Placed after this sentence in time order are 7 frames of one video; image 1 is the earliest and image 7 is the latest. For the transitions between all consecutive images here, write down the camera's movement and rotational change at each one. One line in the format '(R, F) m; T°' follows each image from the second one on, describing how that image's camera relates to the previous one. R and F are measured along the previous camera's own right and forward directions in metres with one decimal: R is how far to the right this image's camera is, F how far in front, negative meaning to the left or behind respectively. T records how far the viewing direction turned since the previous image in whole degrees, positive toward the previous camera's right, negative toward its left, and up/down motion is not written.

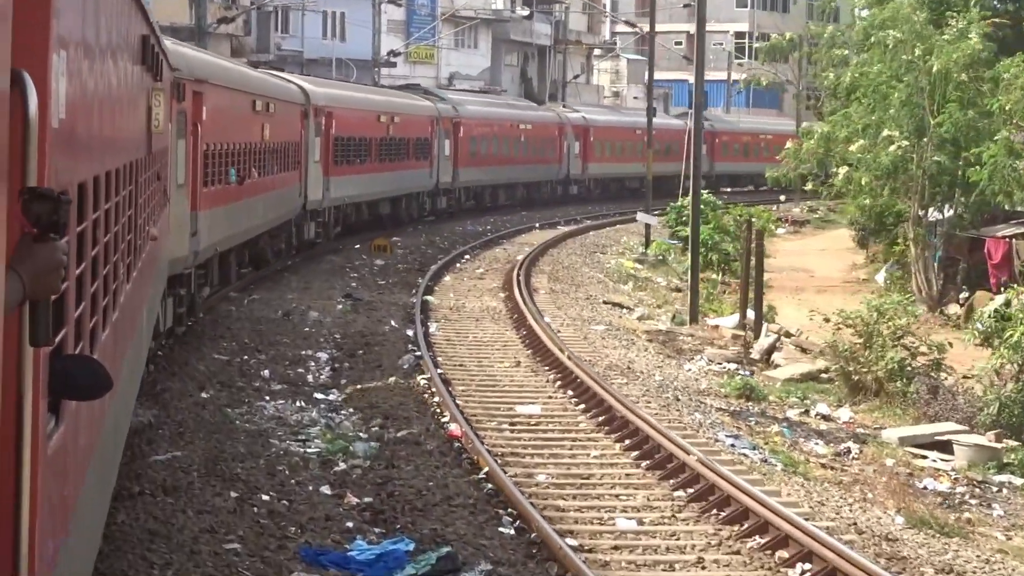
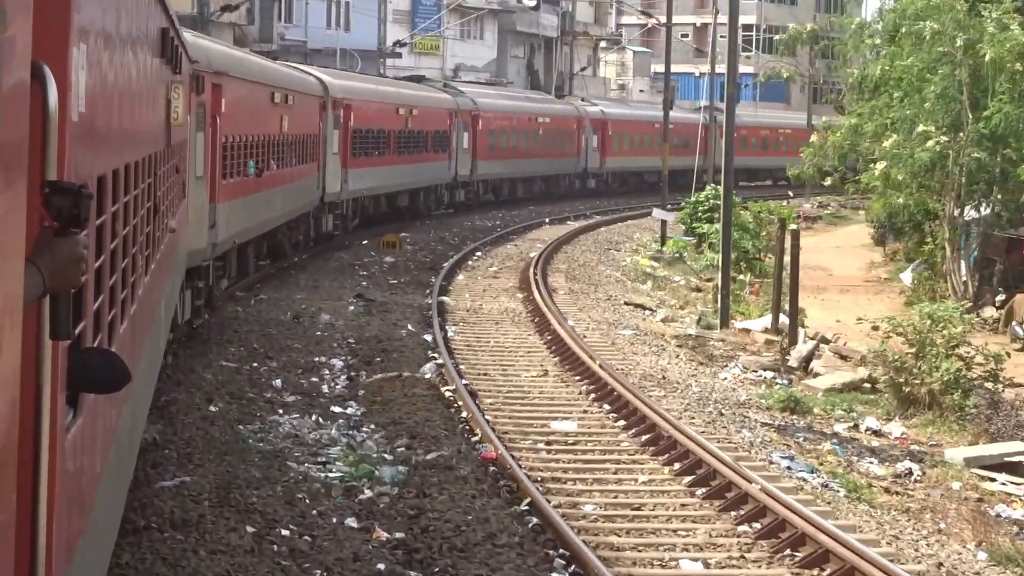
(-0.2, +0.9) m; 0°
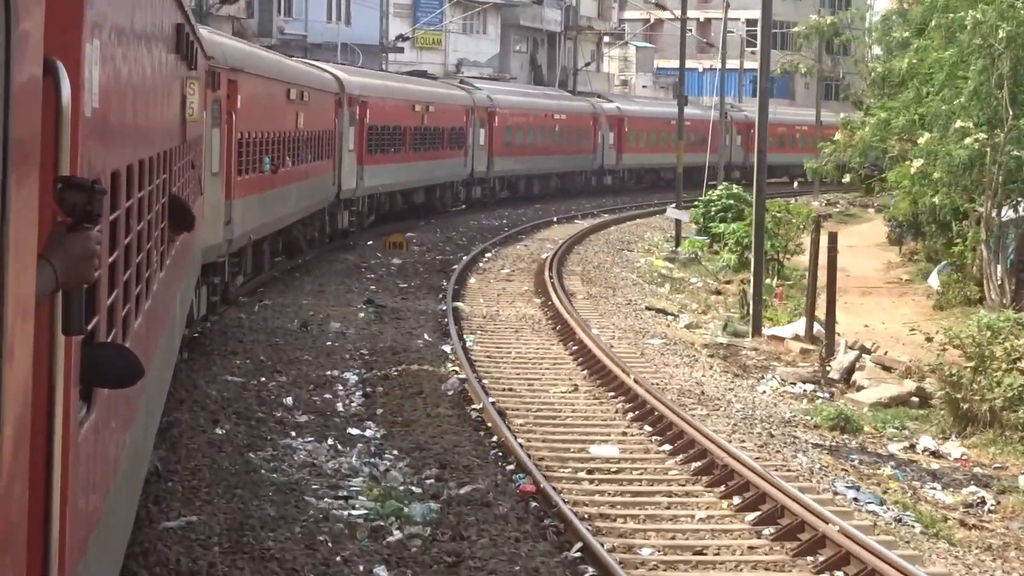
(-0.2, +0.9) m; 0°
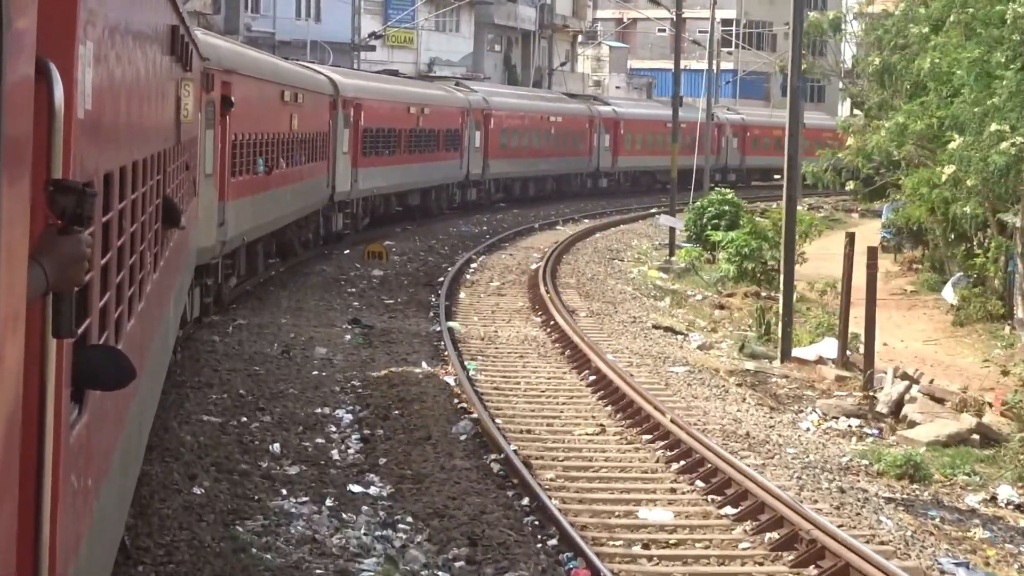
(-0.3, +1.5) m; +1°
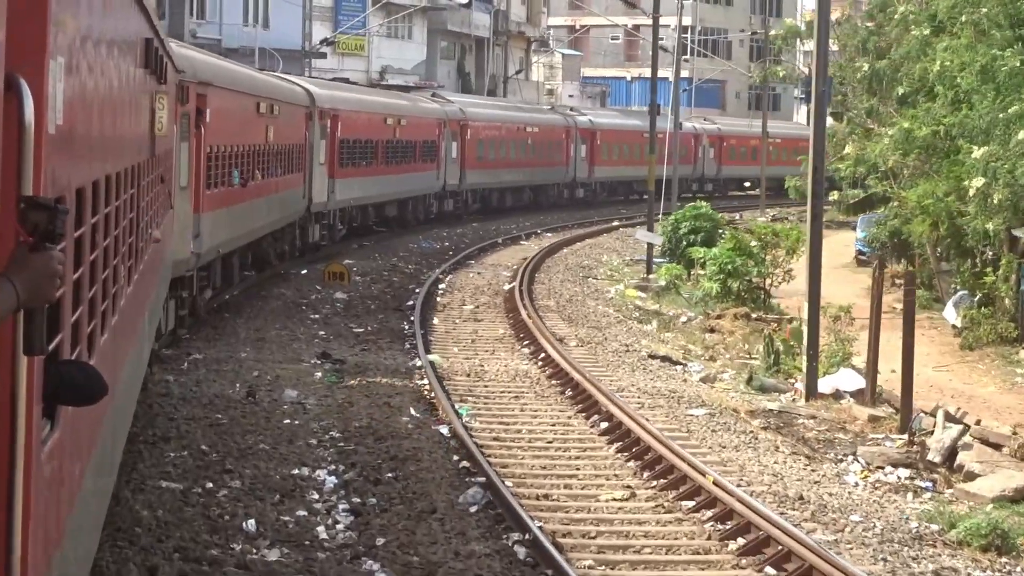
(-0.3, +1.6) m; +1°
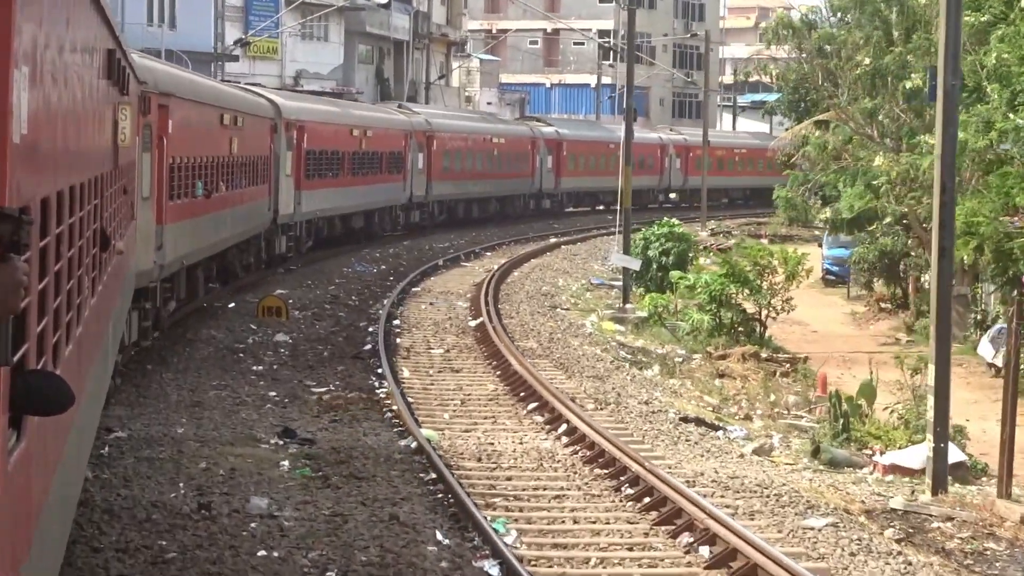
(-0.6, +3.1) m; +3°
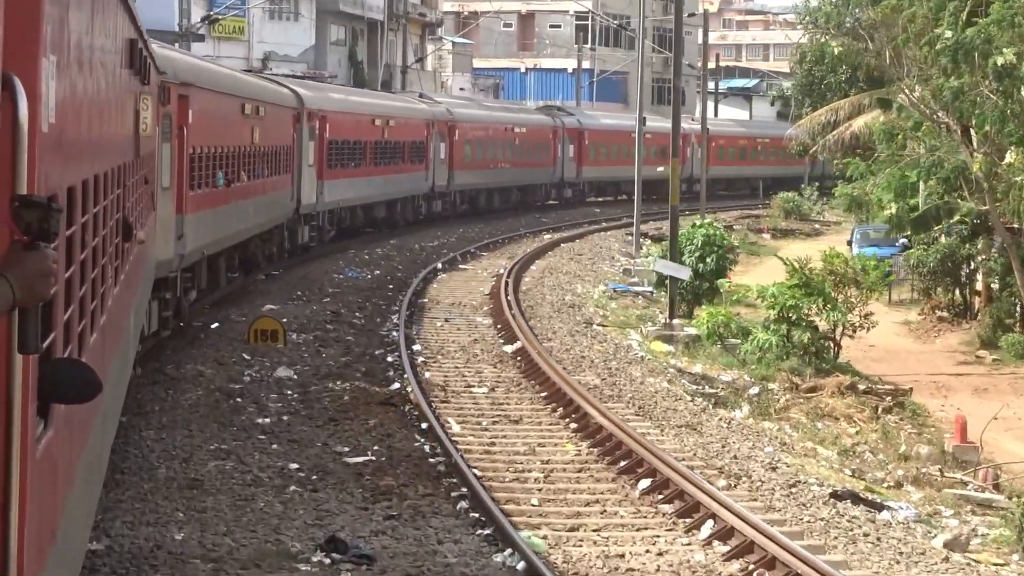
(-0.6, +3.1) m; +1°
